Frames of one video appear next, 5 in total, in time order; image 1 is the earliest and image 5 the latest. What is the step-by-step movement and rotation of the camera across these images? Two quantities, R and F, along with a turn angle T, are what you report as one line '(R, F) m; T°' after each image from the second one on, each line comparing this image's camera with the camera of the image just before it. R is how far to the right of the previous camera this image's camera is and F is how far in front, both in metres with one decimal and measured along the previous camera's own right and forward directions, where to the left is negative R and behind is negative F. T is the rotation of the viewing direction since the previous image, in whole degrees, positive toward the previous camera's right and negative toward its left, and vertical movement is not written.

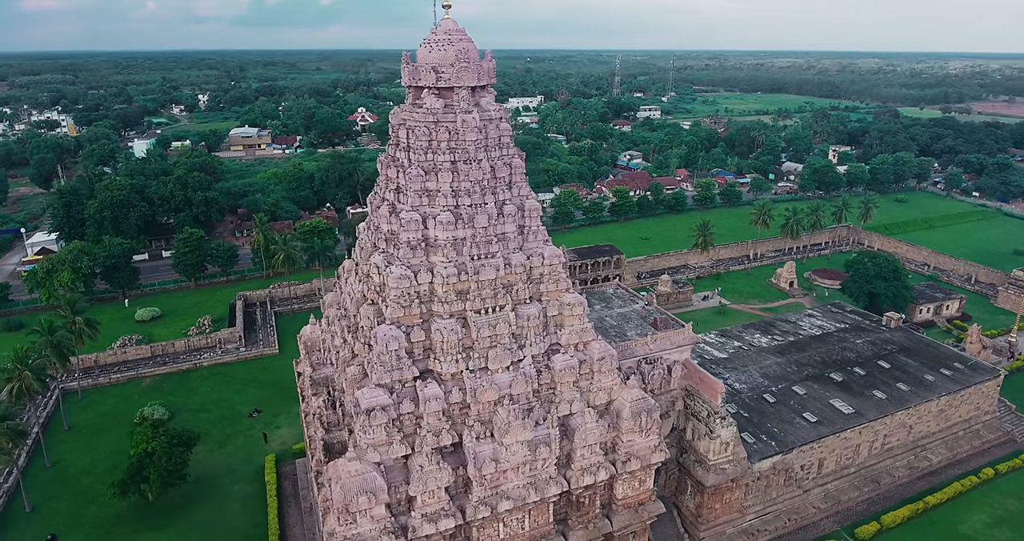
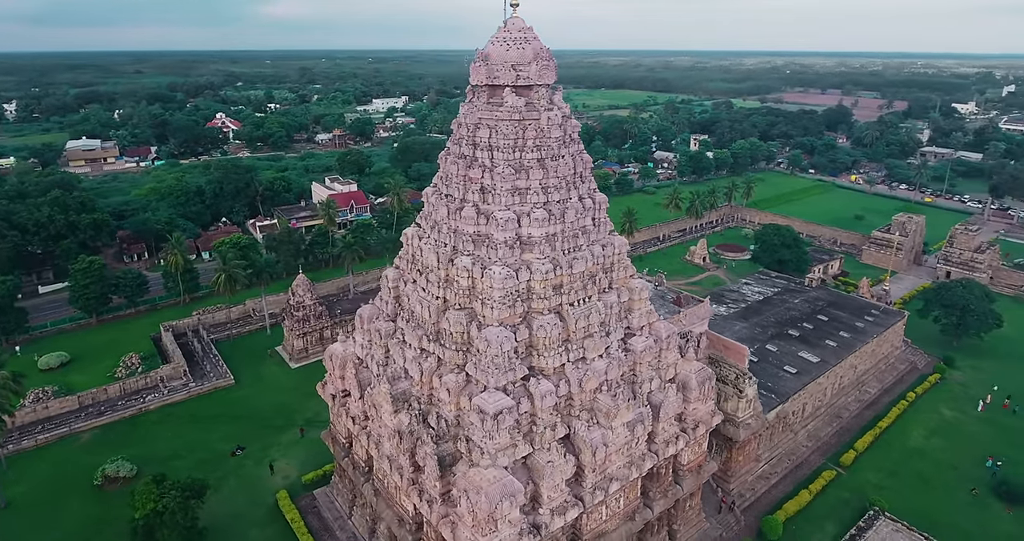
(-5.1, +0.4) m; +15°
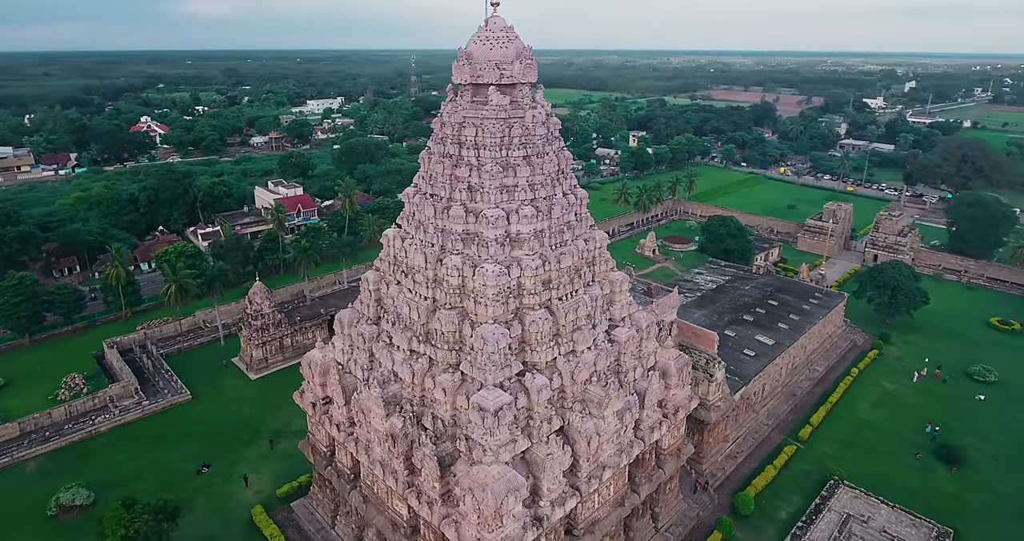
(-1.1, -0.1) m; +6°
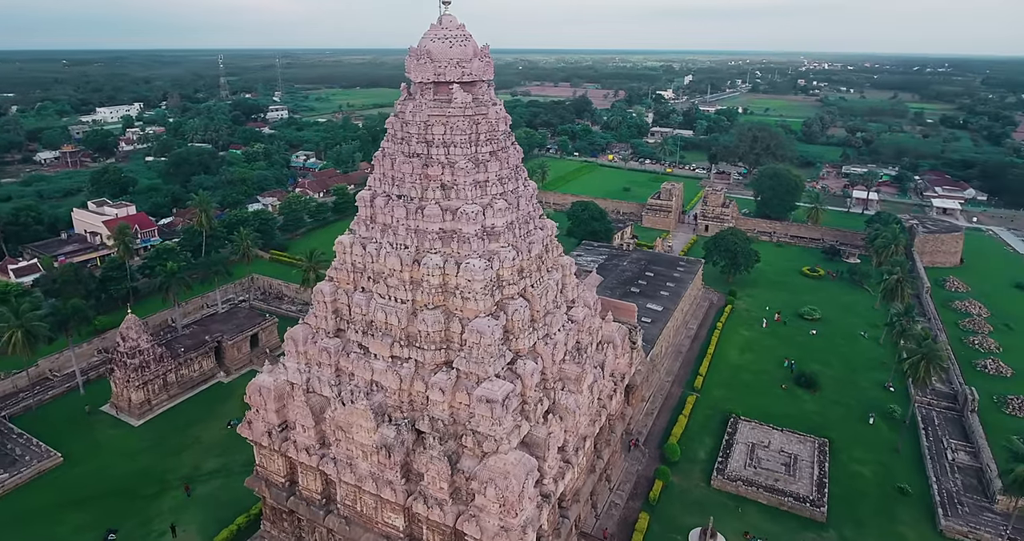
(-3.2, +0.1) m; +17°
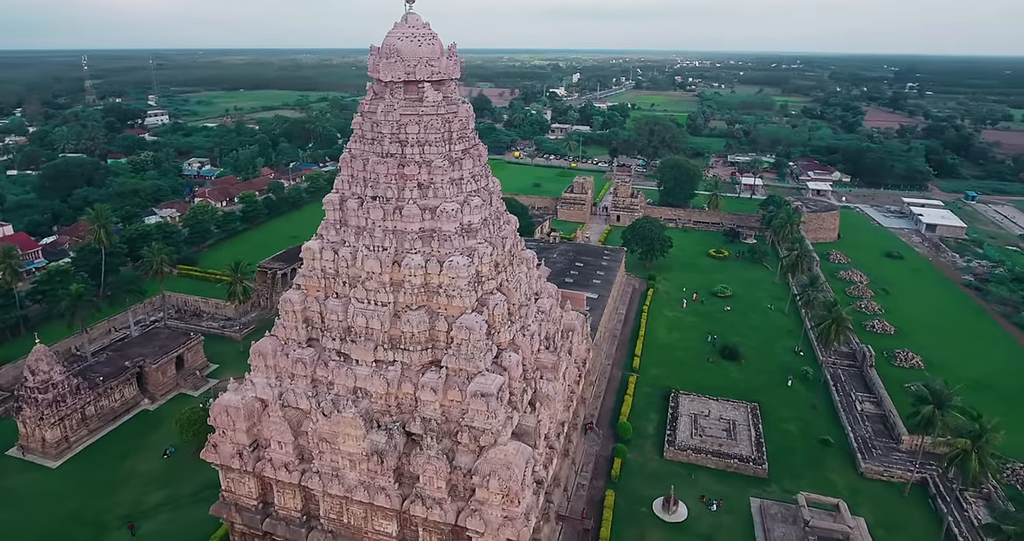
(-1.8, -0.1) m; +10°
